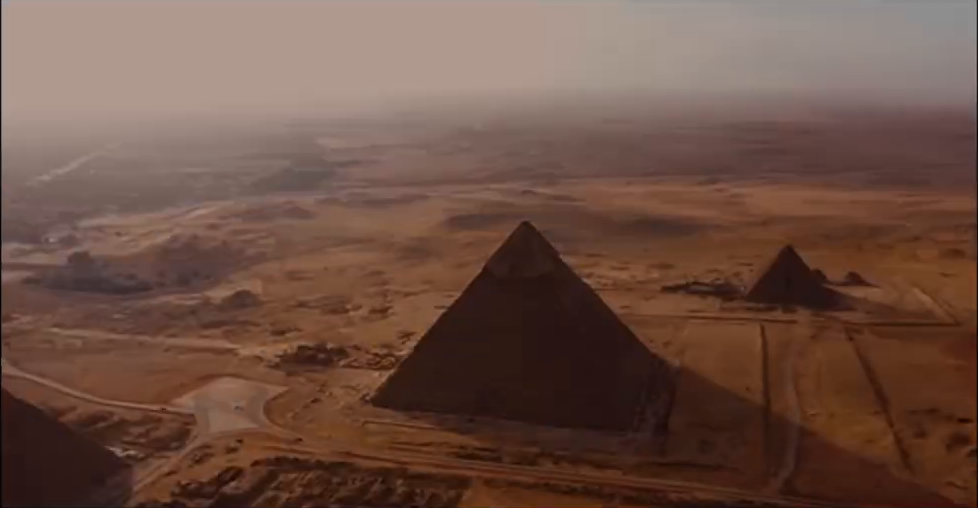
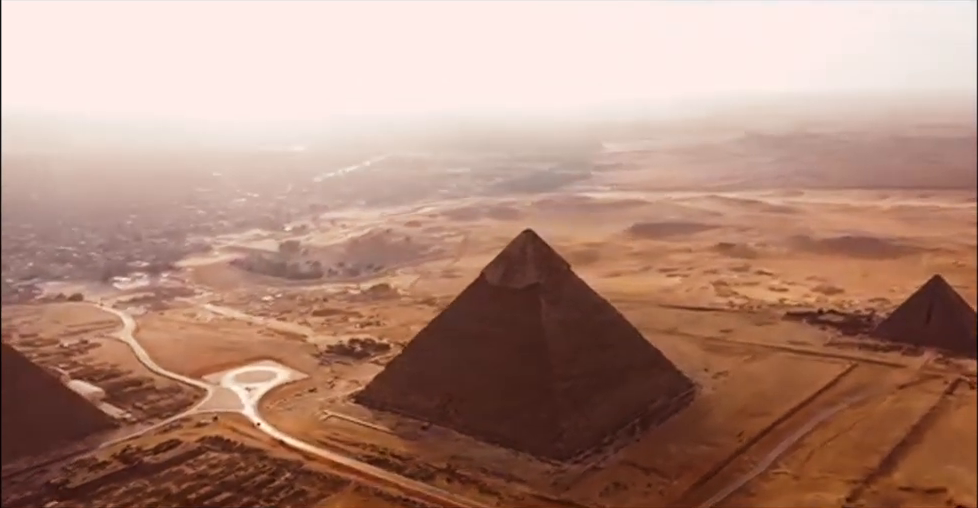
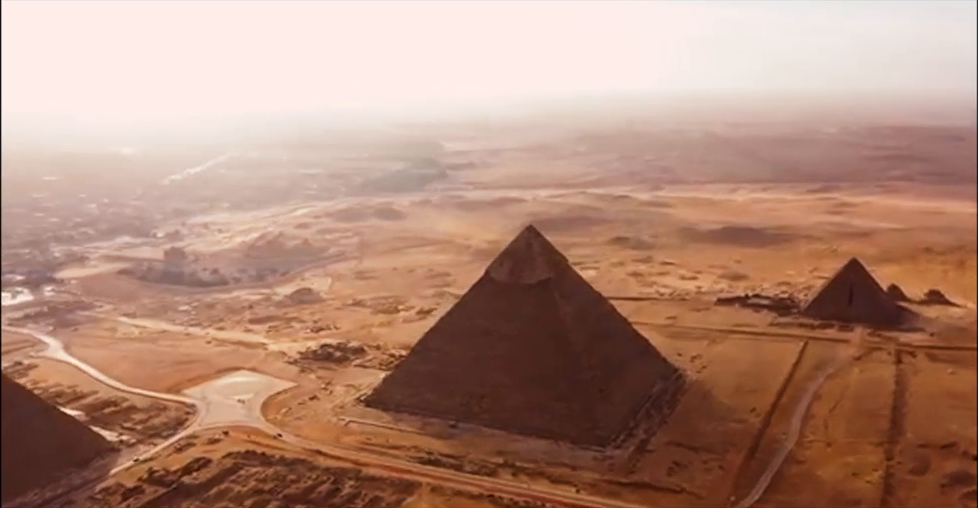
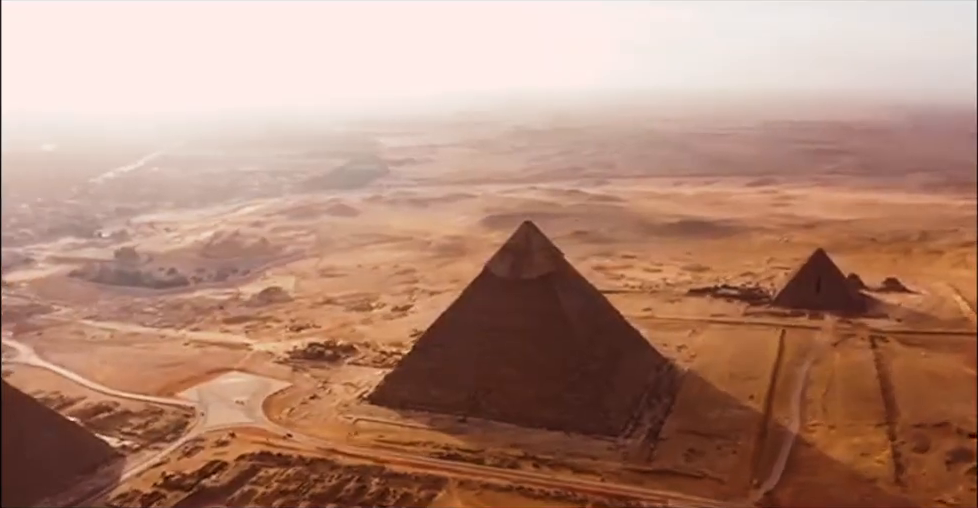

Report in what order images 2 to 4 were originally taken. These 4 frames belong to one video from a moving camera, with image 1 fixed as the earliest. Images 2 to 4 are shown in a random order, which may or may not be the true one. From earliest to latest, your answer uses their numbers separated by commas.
4, 3, 2
